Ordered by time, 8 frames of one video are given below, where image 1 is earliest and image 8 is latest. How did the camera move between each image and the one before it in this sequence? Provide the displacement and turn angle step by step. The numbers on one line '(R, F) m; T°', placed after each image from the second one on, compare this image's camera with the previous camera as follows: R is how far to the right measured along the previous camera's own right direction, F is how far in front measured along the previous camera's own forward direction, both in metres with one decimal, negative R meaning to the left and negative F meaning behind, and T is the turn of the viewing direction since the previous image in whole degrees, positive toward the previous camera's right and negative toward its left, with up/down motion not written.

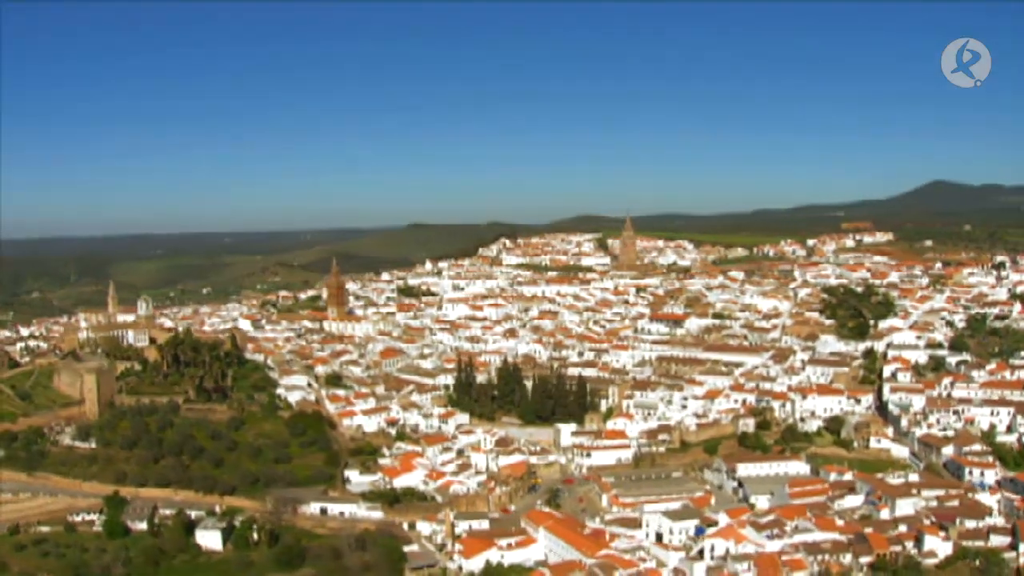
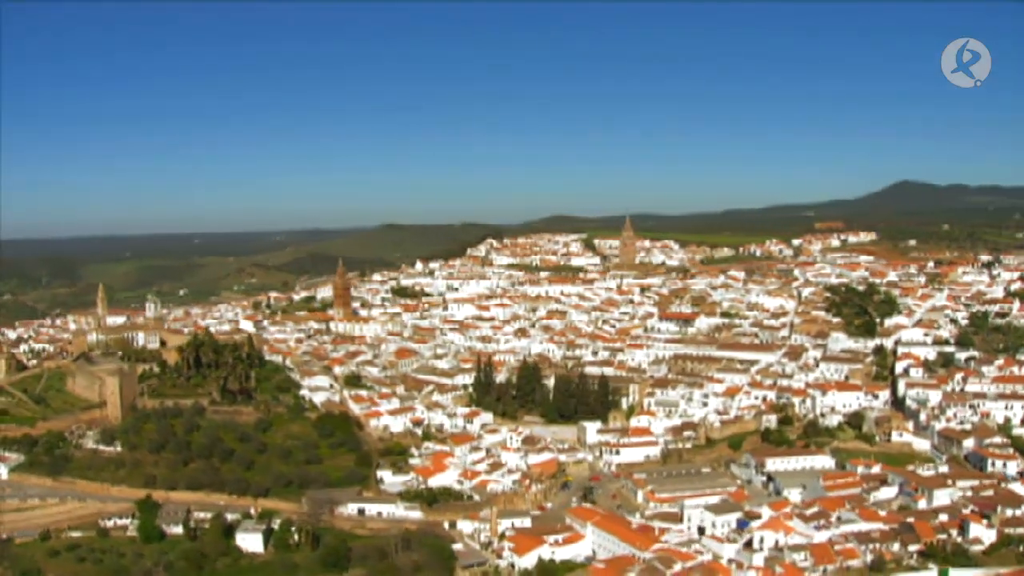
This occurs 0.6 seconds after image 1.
(-1.9, -0.3) m; +3°
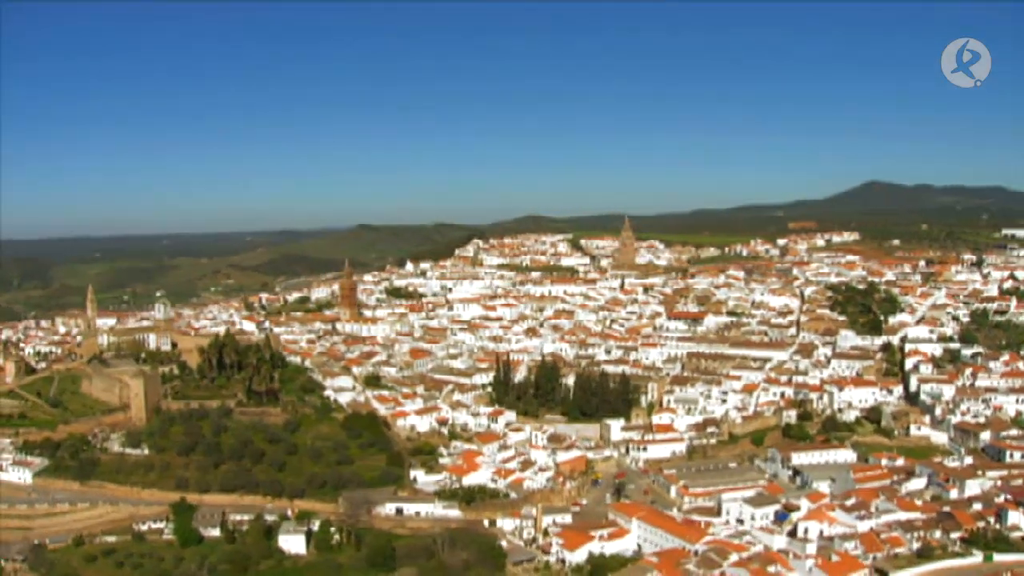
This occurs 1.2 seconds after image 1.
(-2.0, -0.3) m; +3°
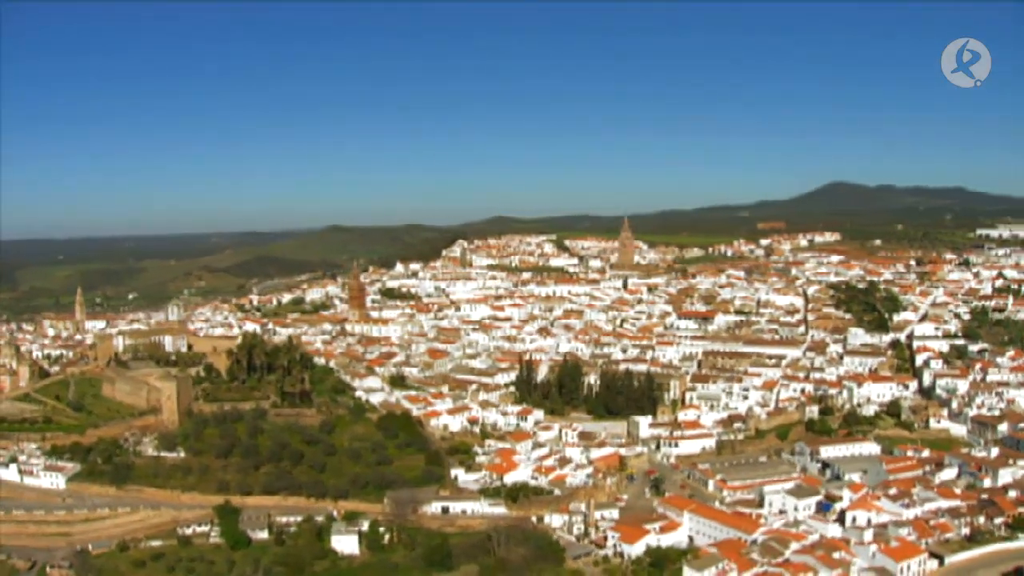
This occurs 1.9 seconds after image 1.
(-2.4, -0.4) m; +3°
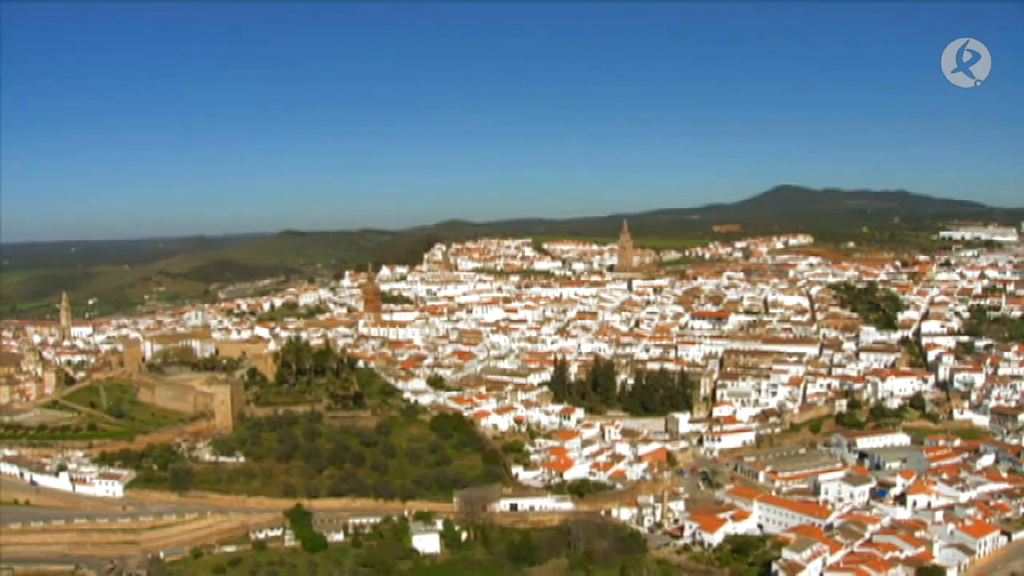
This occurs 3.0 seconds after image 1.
(-3.6, -0.5) m; +5°
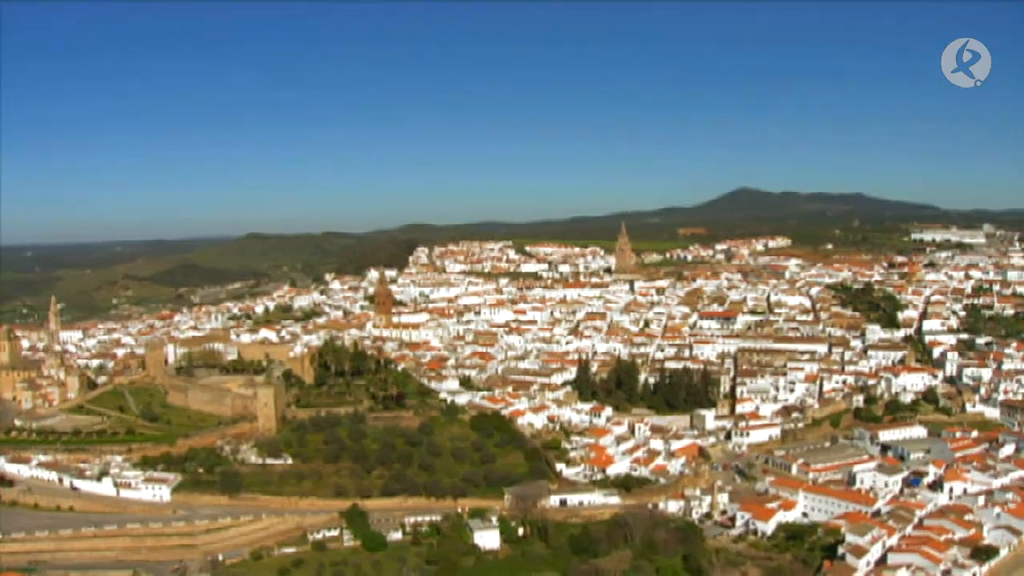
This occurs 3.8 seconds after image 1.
(-2.9, -0.4) m; +4°
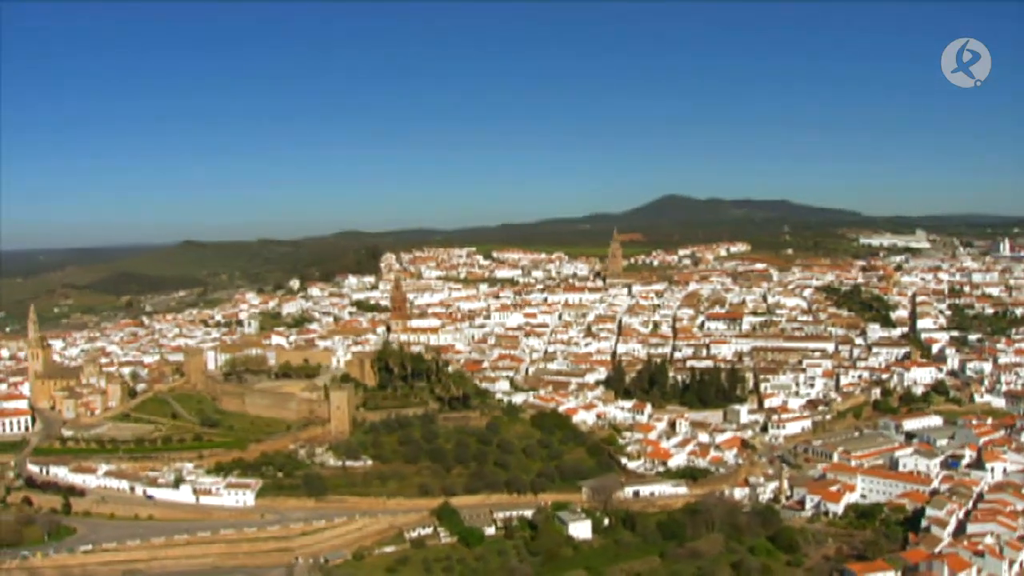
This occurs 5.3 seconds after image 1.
(-4.9, -0.6) m; +7°
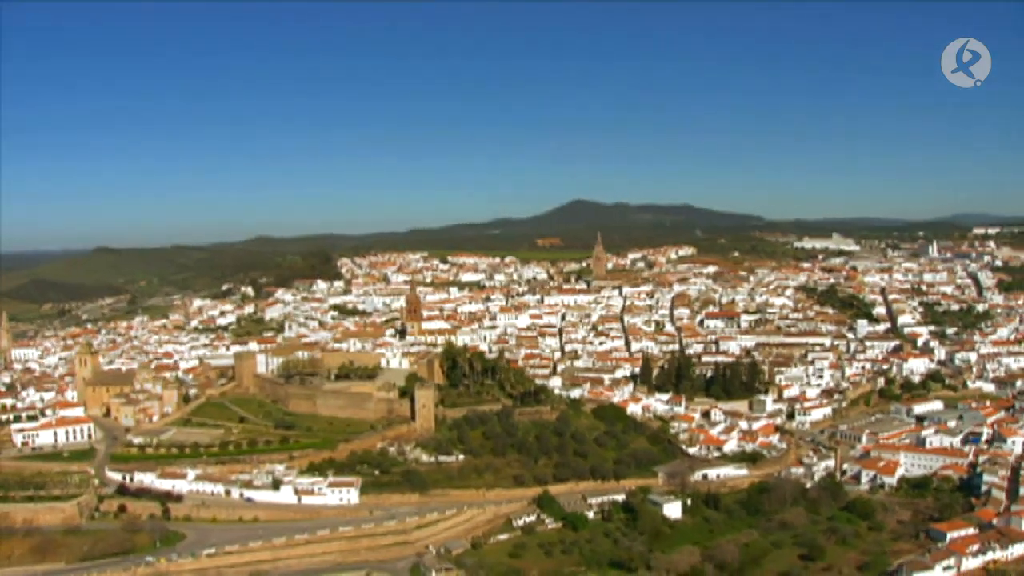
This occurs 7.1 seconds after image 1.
(-6.2, -0.5) m; +8°
